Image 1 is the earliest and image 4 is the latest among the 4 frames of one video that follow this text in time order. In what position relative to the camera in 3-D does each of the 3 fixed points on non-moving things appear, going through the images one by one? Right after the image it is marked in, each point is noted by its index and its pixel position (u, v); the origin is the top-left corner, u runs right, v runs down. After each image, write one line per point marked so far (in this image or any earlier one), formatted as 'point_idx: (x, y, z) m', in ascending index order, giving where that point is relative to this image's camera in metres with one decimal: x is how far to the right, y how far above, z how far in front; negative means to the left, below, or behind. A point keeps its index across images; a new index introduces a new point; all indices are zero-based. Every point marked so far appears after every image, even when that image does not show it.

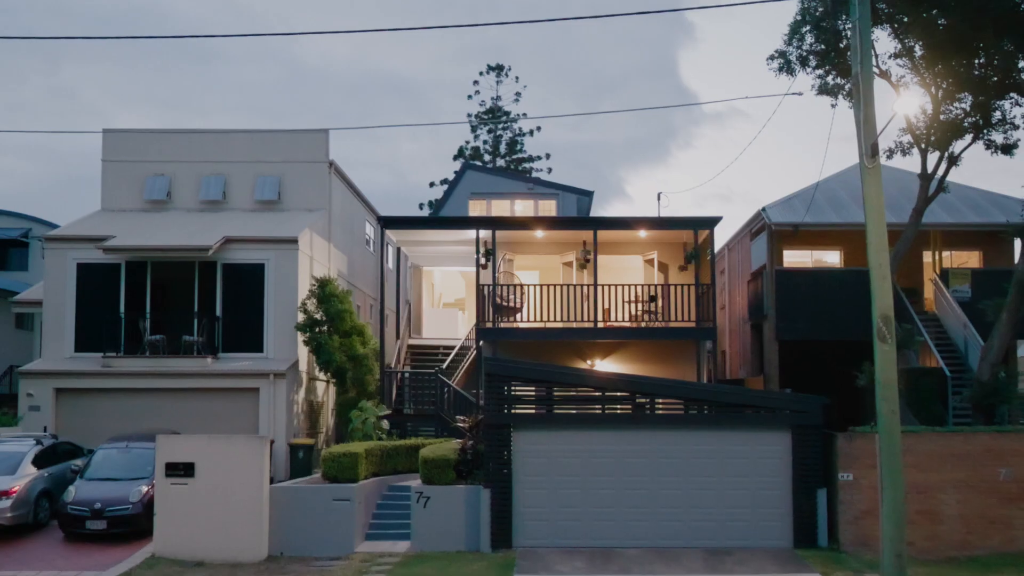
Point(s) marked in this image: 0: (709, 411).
0: (+3.0, -1.9, +15.0) m
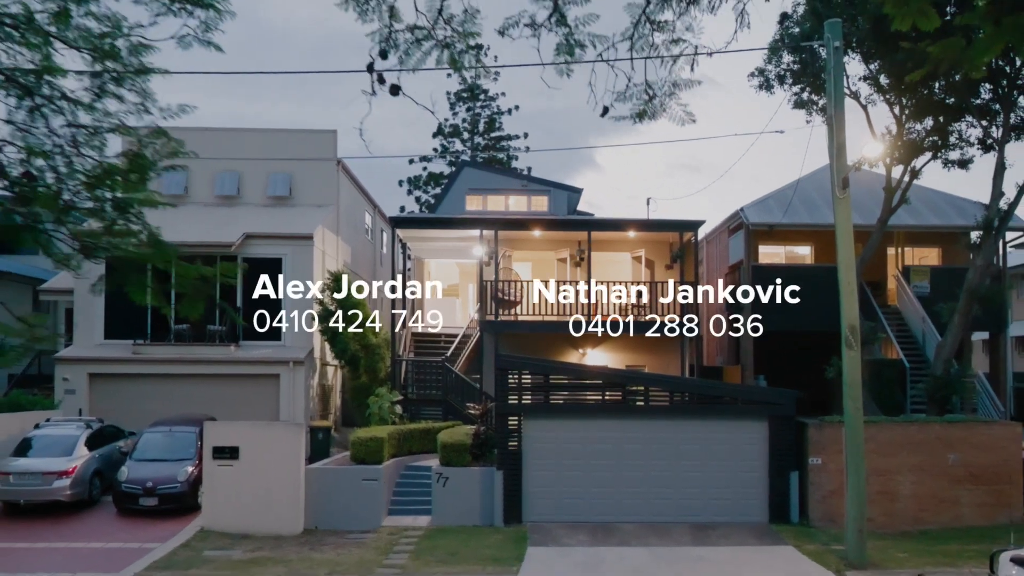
0: (+3.1, -2.0, +16.8) m
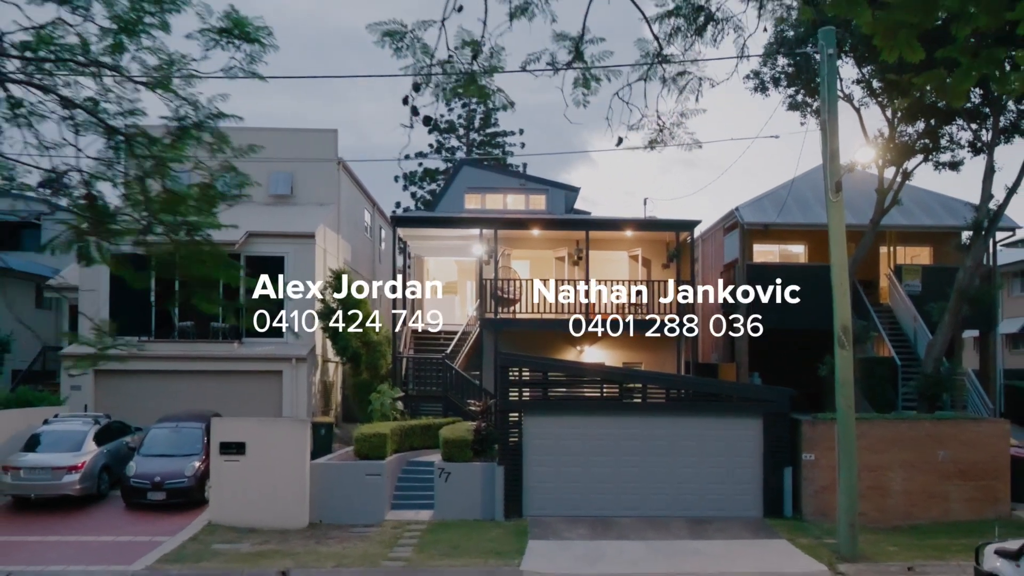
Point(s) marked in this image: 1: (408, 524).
0: (+3.1, -2.0, +17.2) m
1: (-1.8, -4.0, +16.5) m
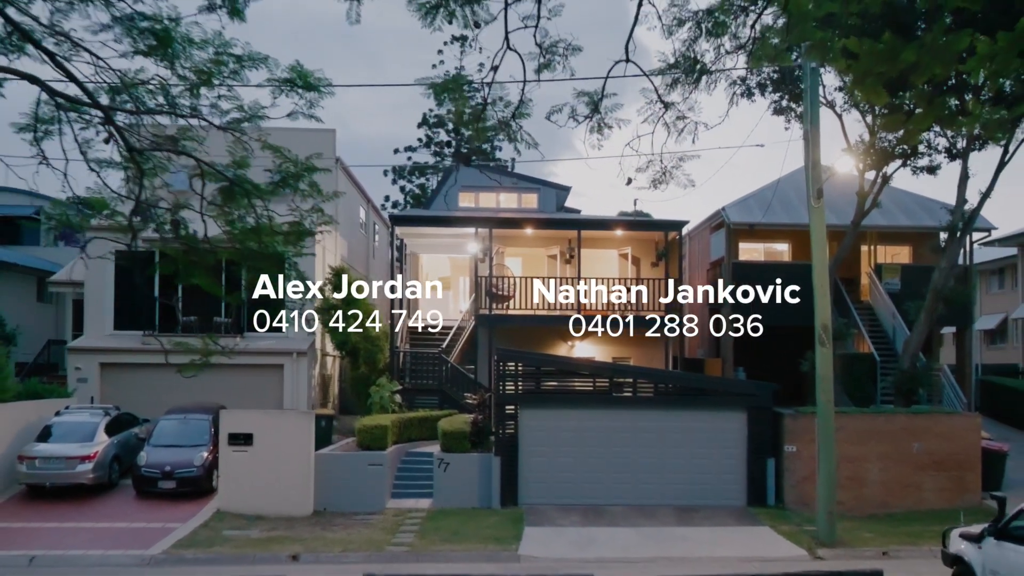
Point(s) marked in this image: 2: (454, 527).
0: (+3.1, -1.9, +18.0) m
1: (-1.9, -4.0, +17.2) m
2: (-1.0, -3.9, +15.9) m
